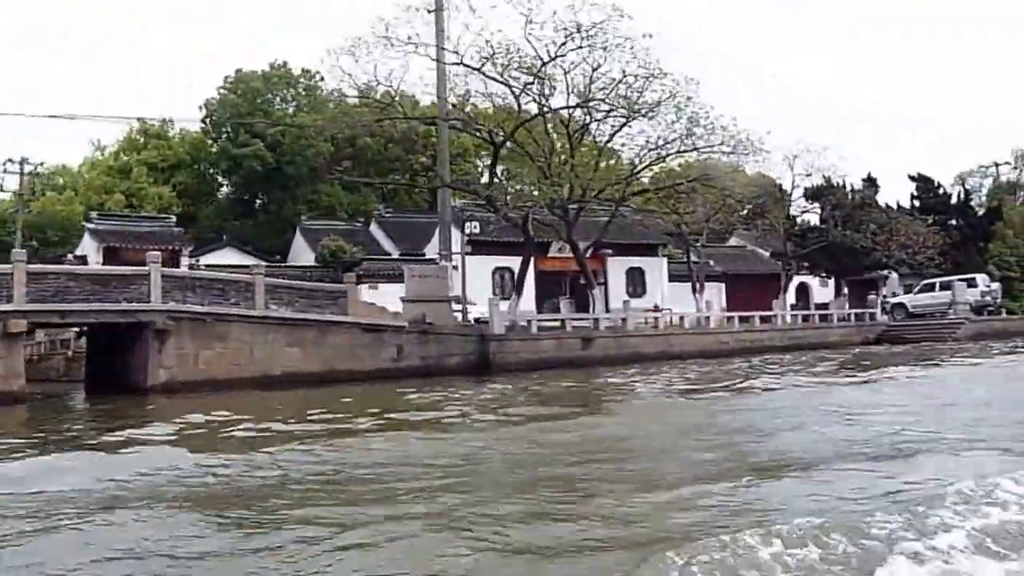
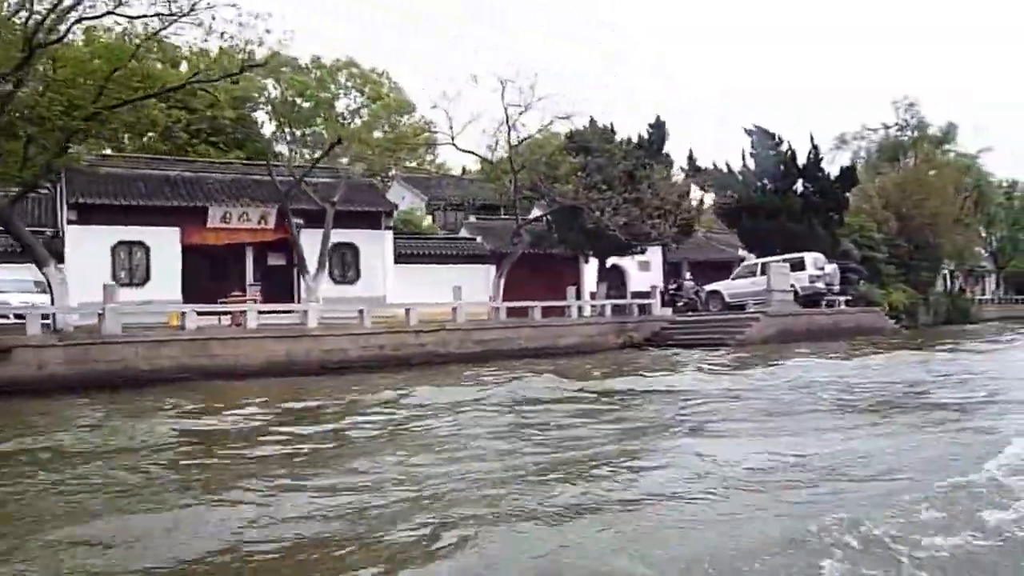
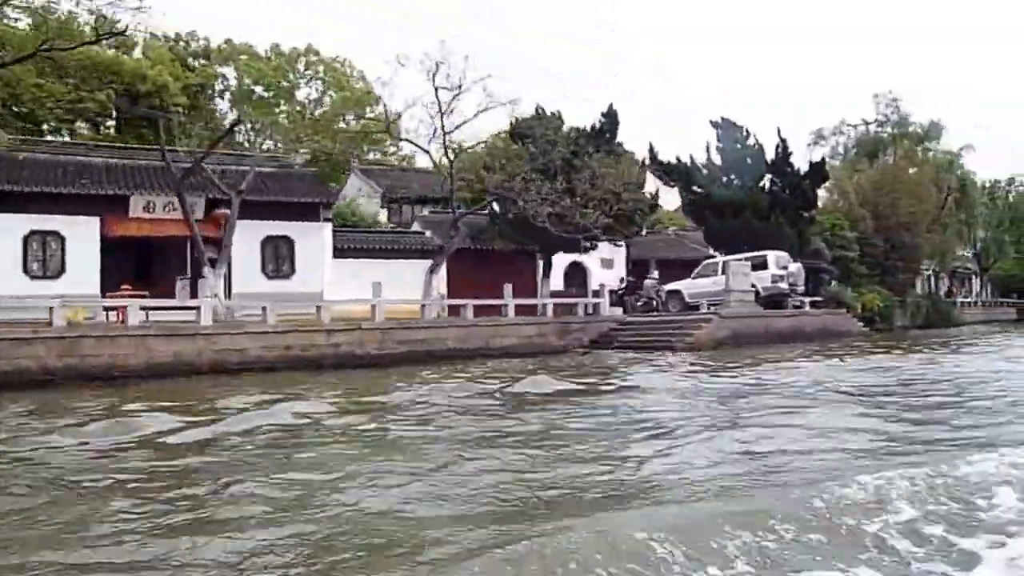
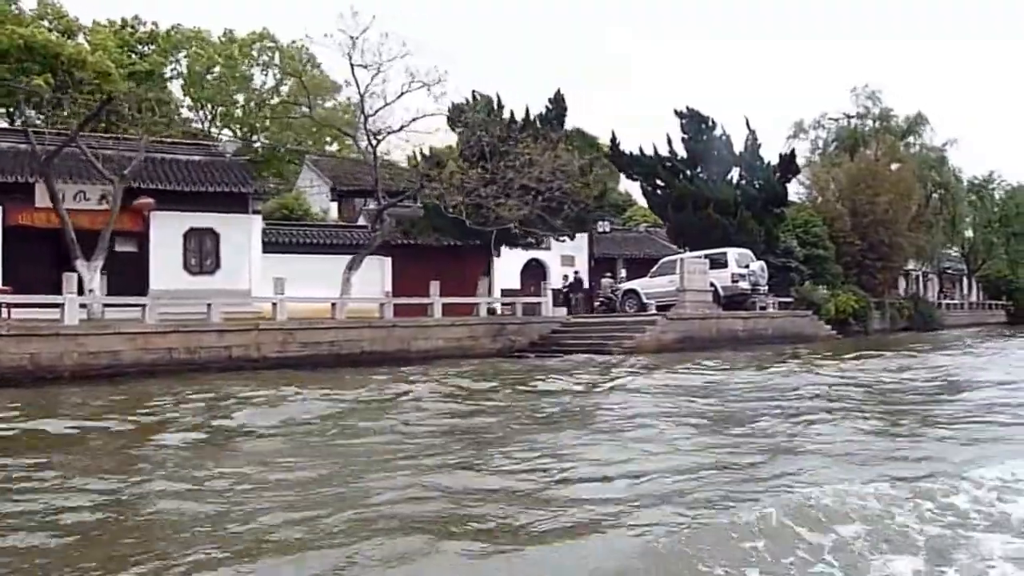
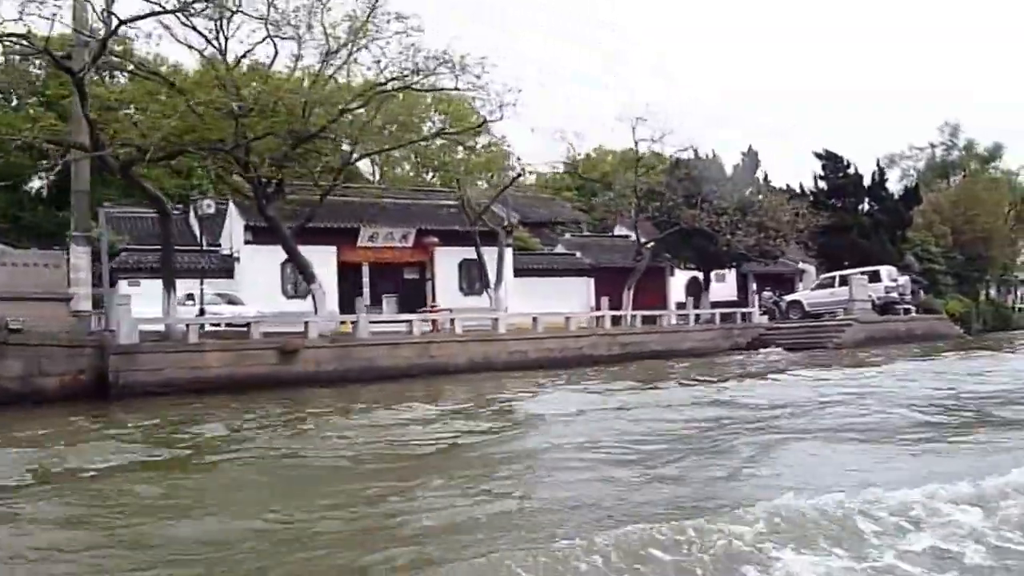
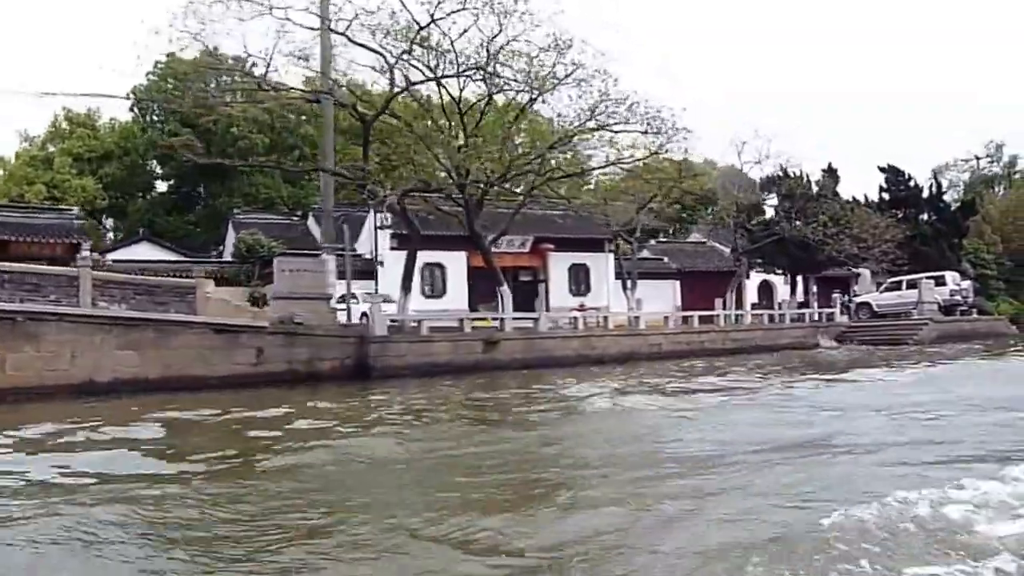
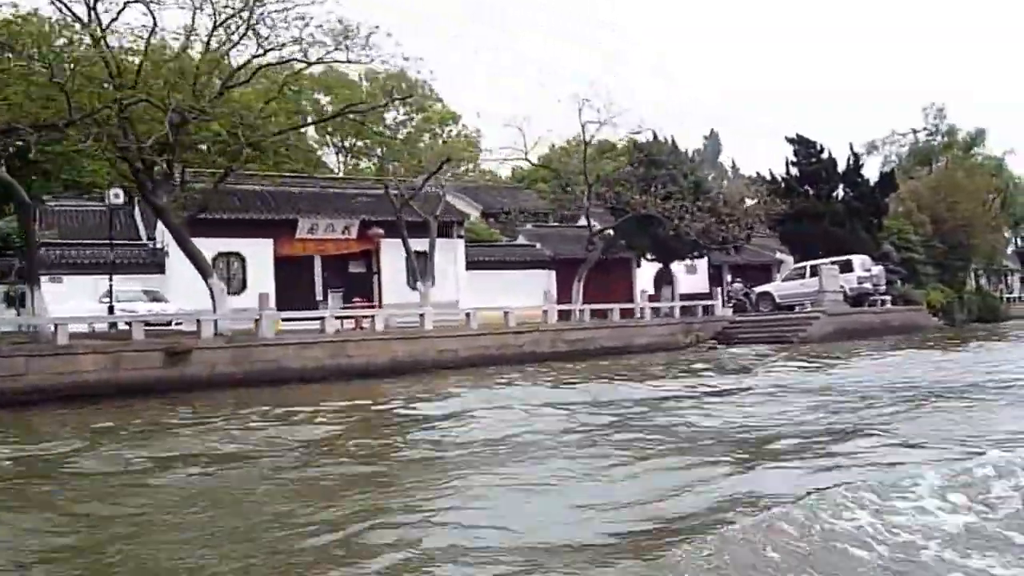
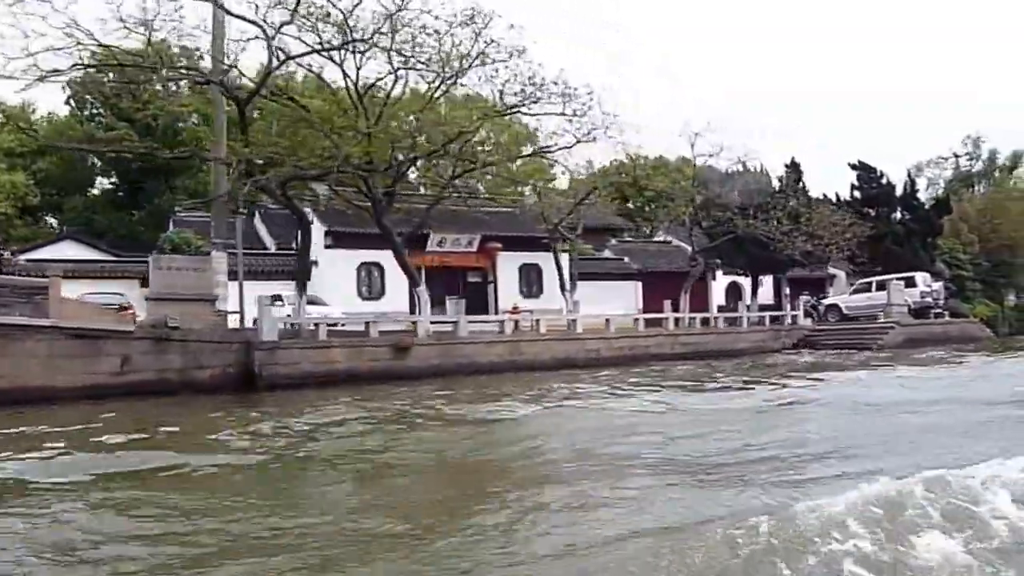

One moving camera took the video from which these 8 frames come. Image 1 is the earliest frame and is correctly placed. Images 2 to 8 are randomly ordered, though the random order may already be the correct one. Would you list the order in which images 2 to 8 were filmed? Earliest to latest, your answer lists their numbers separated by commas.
6, 8, 5, 7, 2, 3, 4
